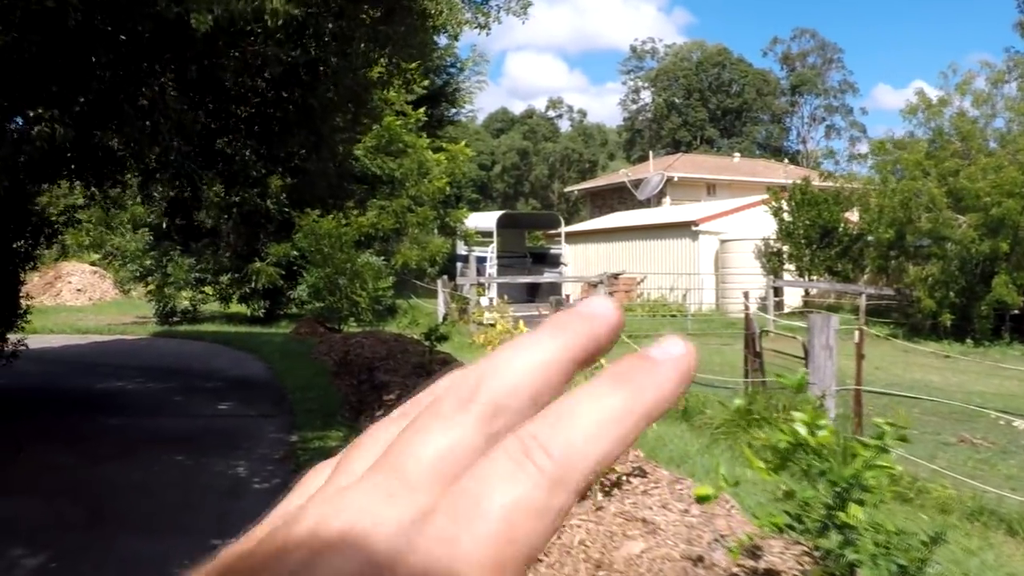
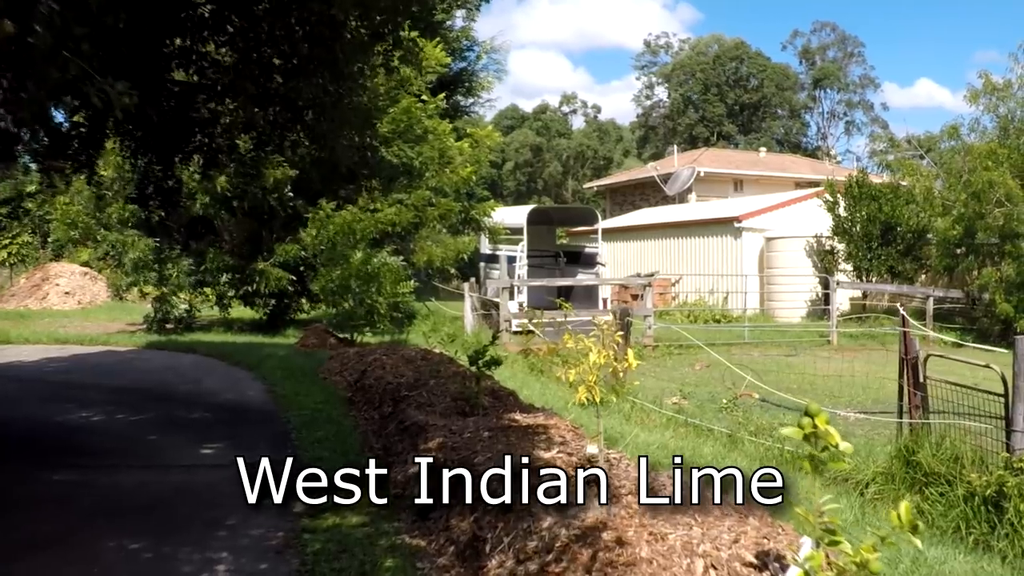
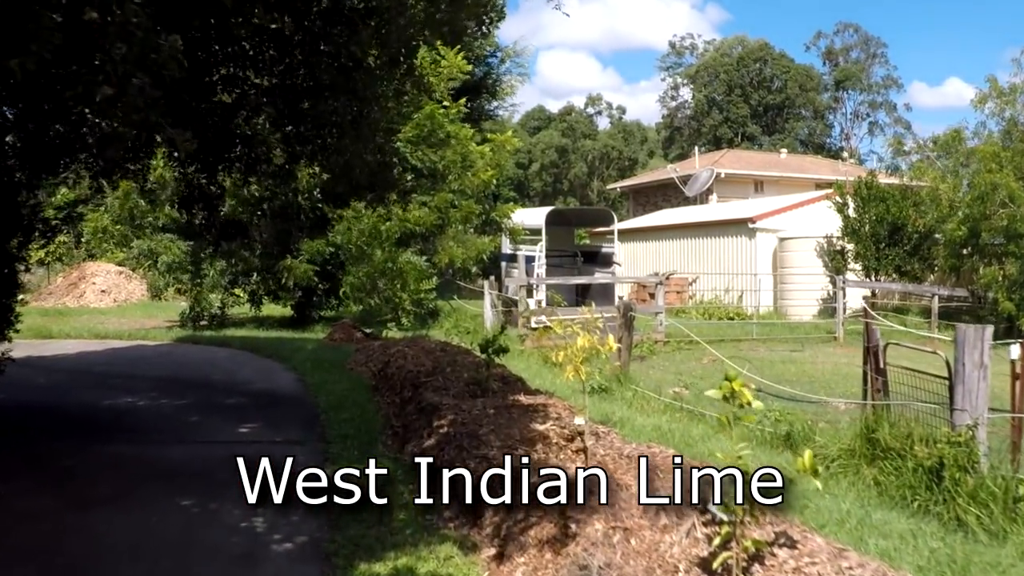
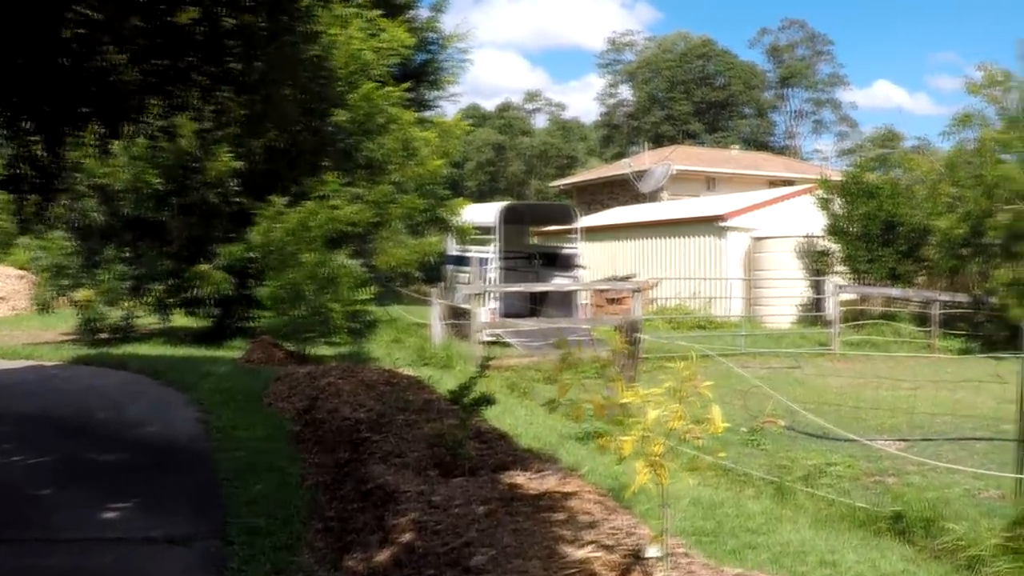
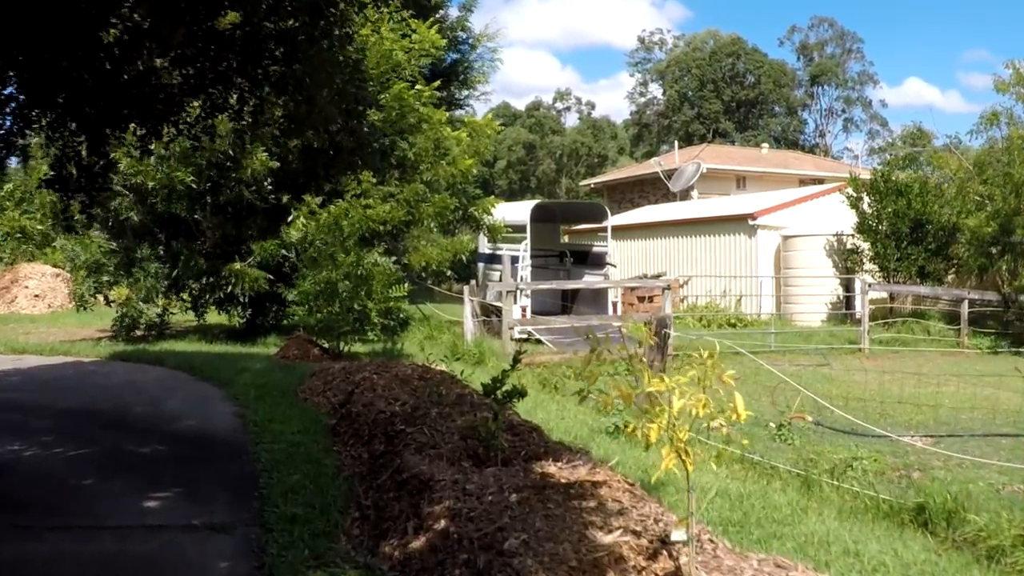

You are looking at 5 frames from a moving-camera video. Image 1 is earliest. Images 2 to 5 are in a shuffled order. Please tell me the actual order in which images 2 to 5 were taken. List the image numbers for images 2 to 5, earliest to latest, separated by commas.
3, 2, 5, 4
